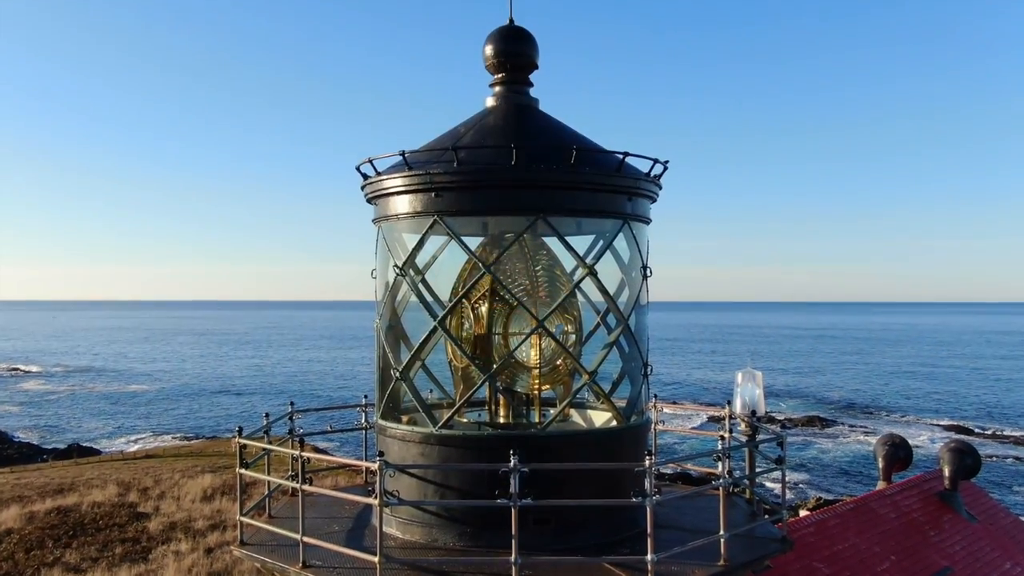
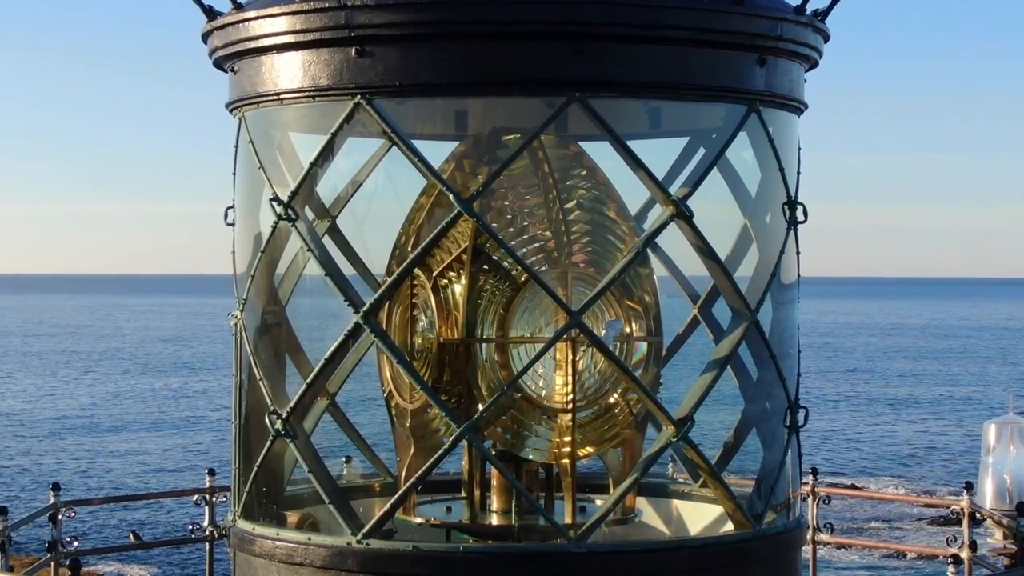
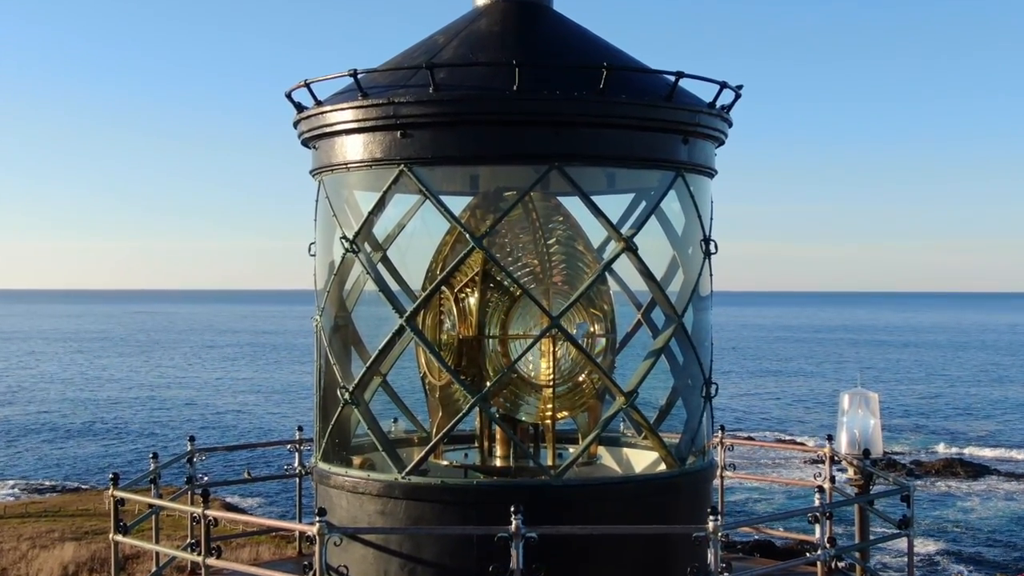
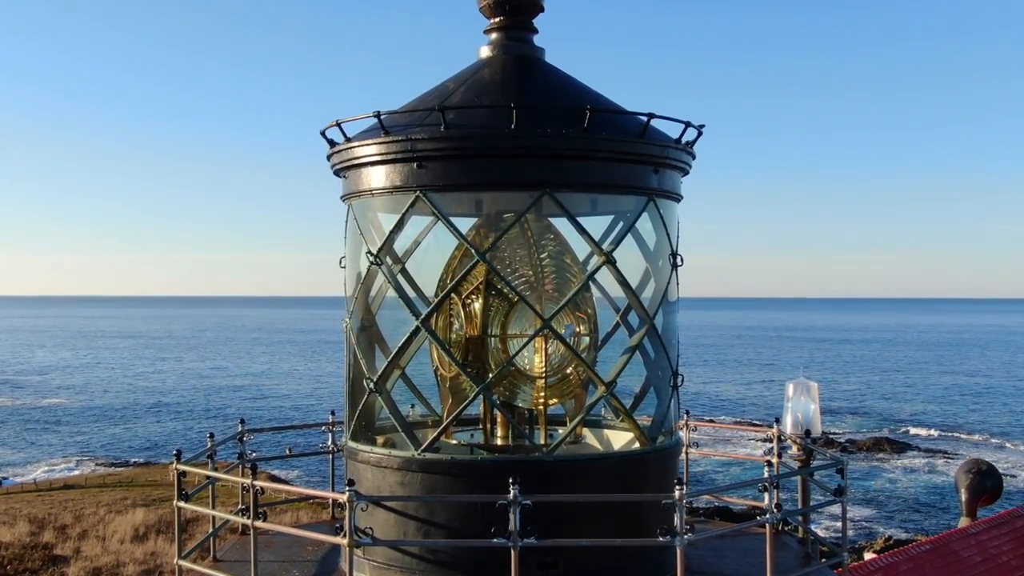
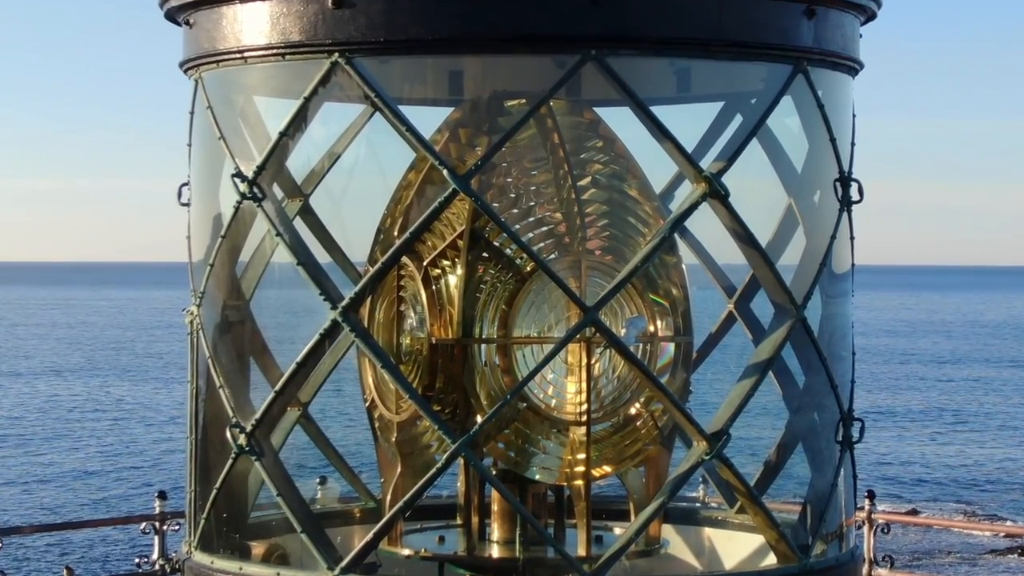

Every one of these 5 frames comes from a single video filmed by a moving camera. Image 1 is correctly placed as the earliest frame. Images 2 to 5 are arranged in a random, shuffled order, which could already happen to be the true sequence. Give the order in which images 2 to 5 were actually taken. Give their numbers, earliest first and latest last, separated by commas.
4, 3, 2, 5
